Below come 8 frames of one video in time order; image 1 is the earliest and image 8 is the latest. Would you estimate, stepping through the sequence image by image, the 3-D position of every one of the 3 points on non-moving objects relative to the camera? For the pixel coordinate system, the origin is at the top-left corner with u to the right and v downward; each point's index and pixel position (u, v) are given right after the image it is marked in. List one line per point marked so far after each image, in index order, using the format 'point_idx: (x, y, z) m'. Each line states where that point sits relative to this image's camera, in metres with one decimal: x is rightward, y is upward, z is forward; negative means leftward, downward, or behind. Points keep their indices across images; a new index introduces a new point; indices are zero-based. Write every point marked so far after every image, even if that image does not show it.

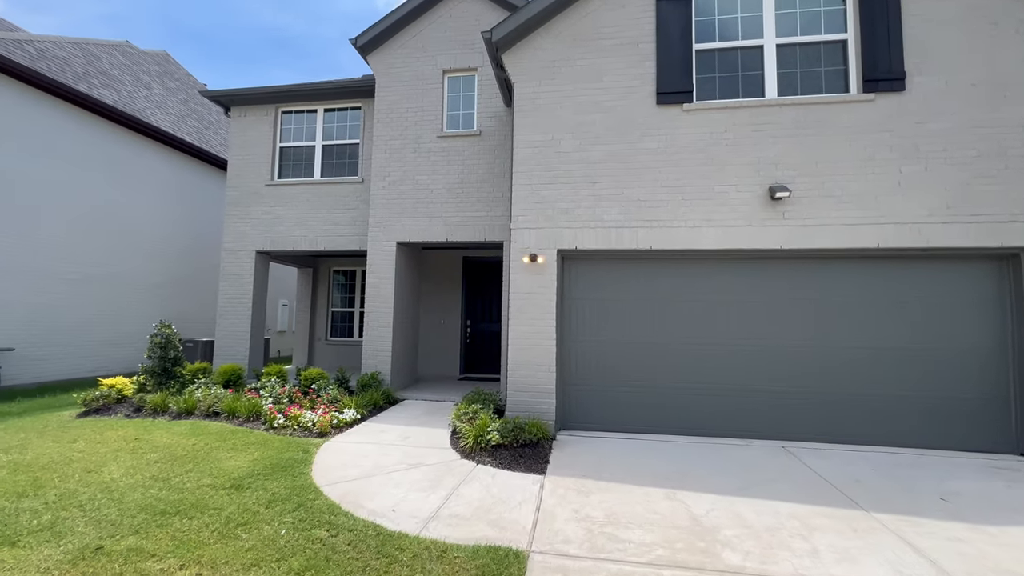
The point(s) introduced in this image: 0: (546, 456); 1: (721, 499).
0: (+0.4, -1.9, +5.1) m
1: (+2.0, -2.0, +4.2) m
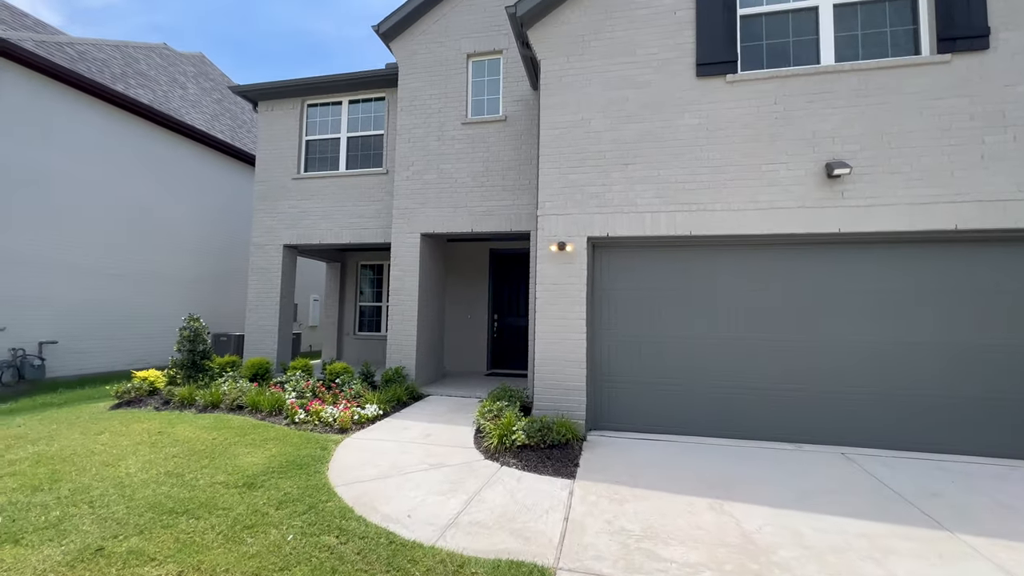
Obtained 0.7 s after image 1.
0: (+0.7, -1.8, +4.8) m
1: (+2.2, -1.9, +3.7) m
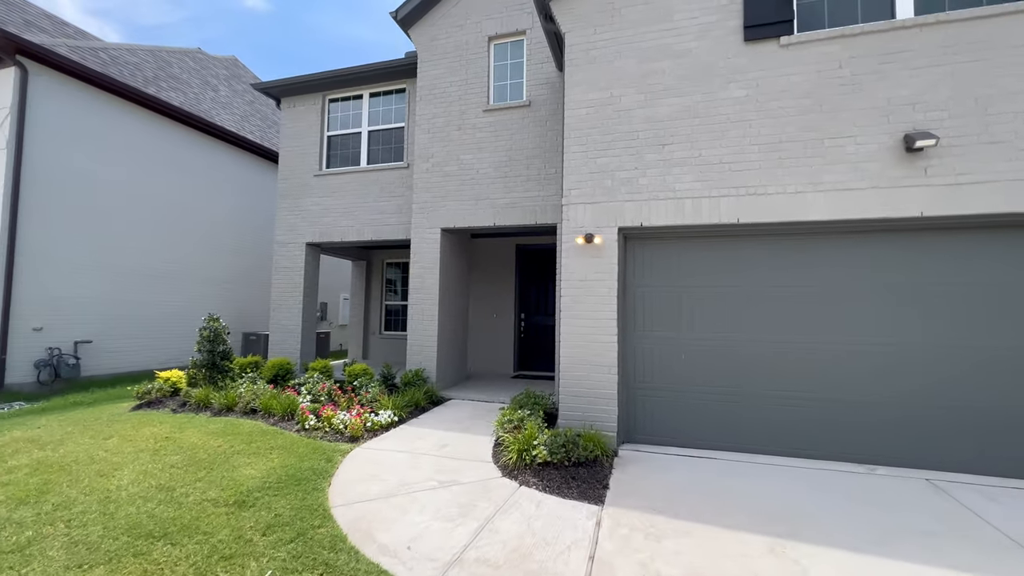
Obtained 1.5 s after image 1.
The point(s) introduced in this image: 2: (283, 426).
0: (+0.9, -1.8, +4.2) m
1: (+2.3, -1.8, +3.0) m
2: (-2.9, -1.8, +5.7) m
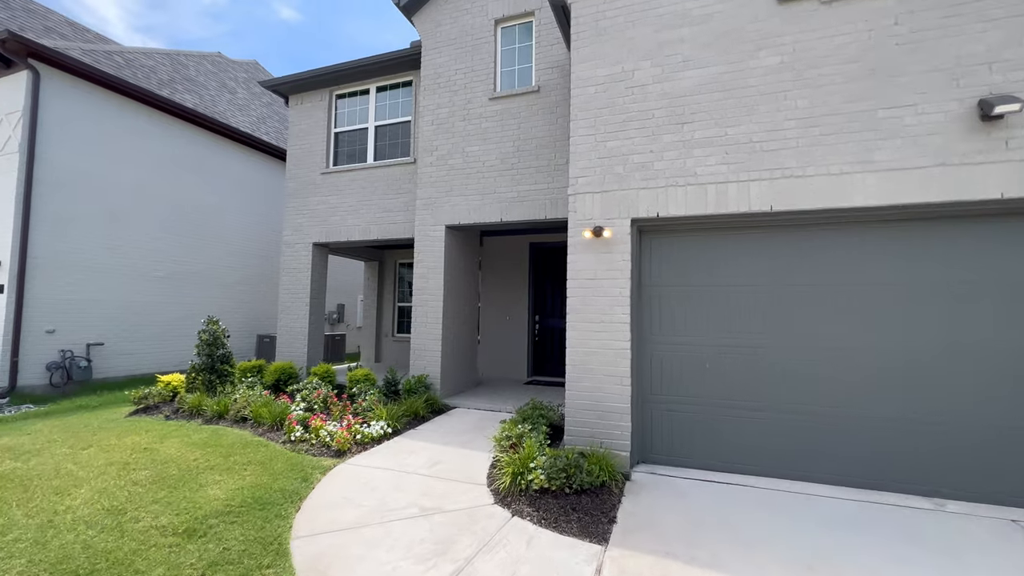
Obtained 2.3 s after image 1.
0: (+0.8, -1.8, +3.6) m
1: (+2.2, -1.8, +2.3) m
2: (-2.9, -1.8, +5.3) m
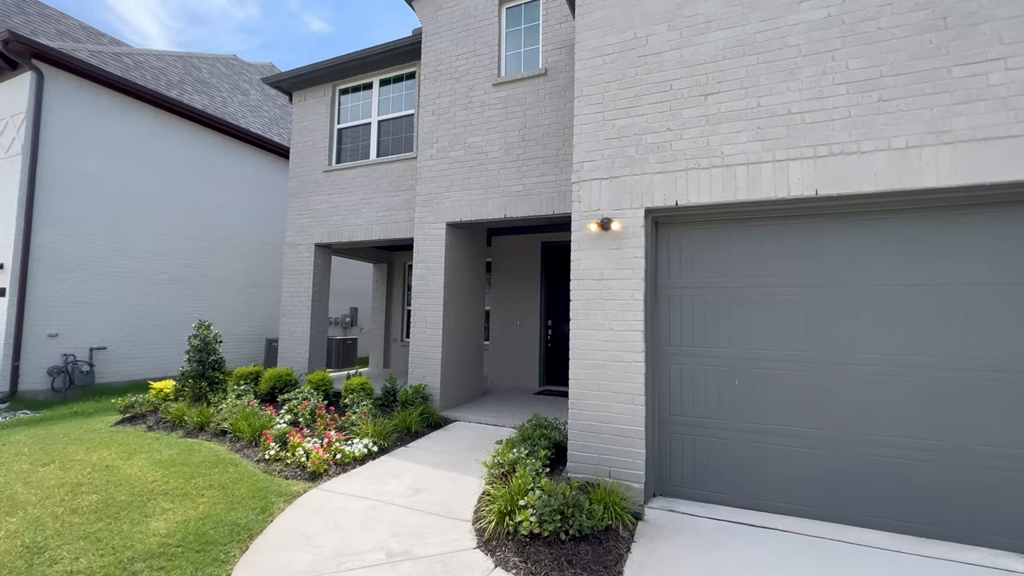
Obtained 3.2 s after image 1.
0: (+0.7, -1.8, +2.9) m
1: (+2.0, -1.8, +1.6) m
2: (-2.9, -1.8, +4.9) m
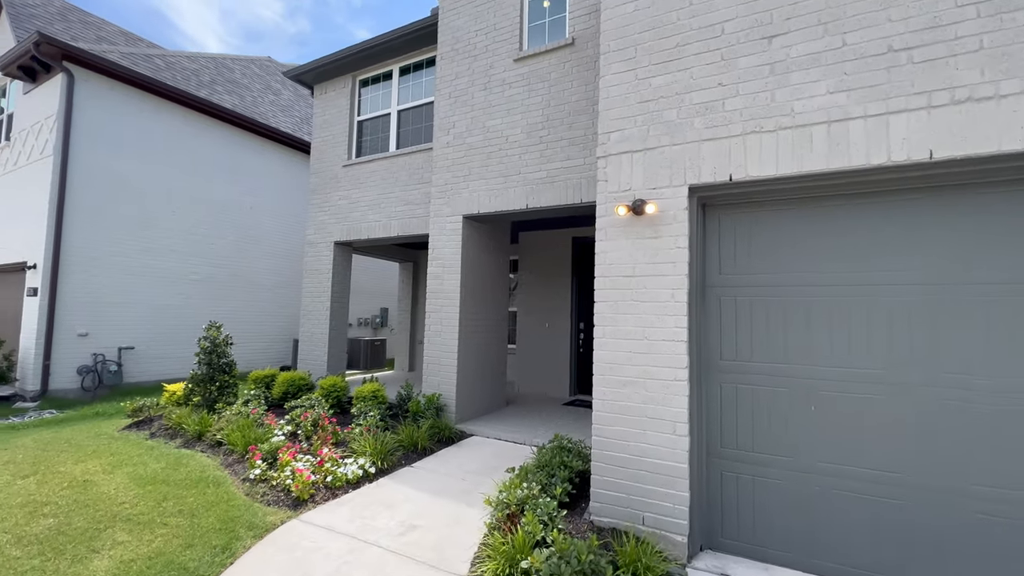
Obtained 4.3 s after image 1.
0: (+0.7, -1.8, +2.2) m
1: (+1.8, -1.8, +0.7) m
2: (-2.7, -1.8, +4.4) m
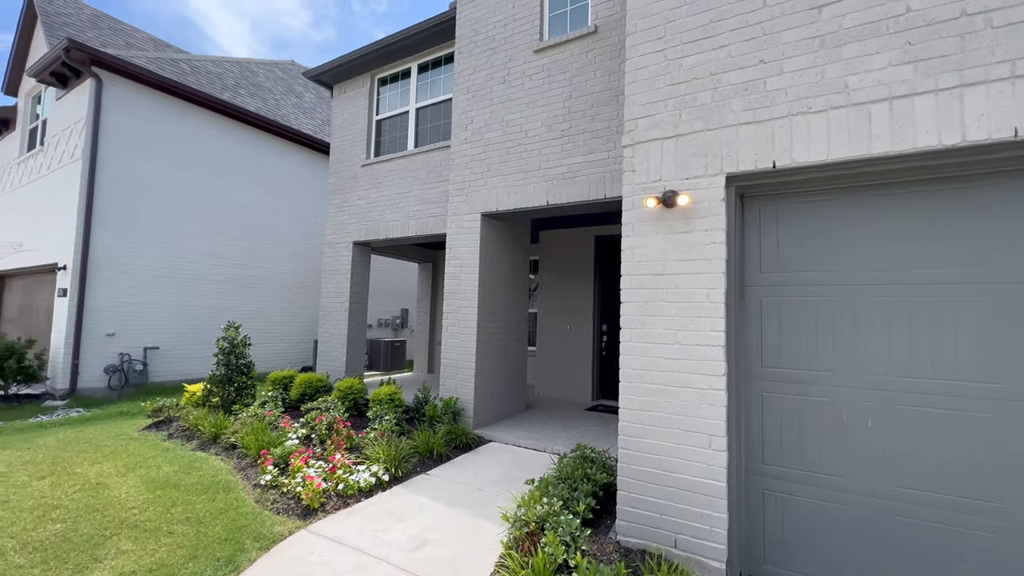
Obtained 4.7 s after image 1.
0: (+0.8, -1.8, +1.9) m
1: (+1.8, -1.8, +0.4) m
2: (-2.6, -1.8, +4.3) m
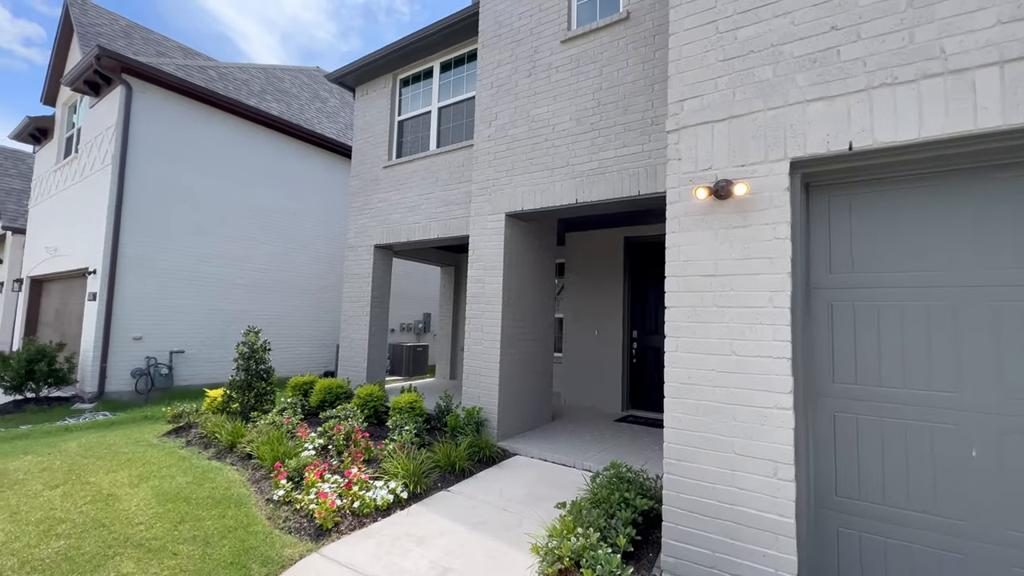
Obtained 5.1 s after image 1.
0: (+0.9, -1.8, +1.5) m
1: (+1.9, -1.8, 0.0) m
2: (-2.3, -1.8, +4.1) m
